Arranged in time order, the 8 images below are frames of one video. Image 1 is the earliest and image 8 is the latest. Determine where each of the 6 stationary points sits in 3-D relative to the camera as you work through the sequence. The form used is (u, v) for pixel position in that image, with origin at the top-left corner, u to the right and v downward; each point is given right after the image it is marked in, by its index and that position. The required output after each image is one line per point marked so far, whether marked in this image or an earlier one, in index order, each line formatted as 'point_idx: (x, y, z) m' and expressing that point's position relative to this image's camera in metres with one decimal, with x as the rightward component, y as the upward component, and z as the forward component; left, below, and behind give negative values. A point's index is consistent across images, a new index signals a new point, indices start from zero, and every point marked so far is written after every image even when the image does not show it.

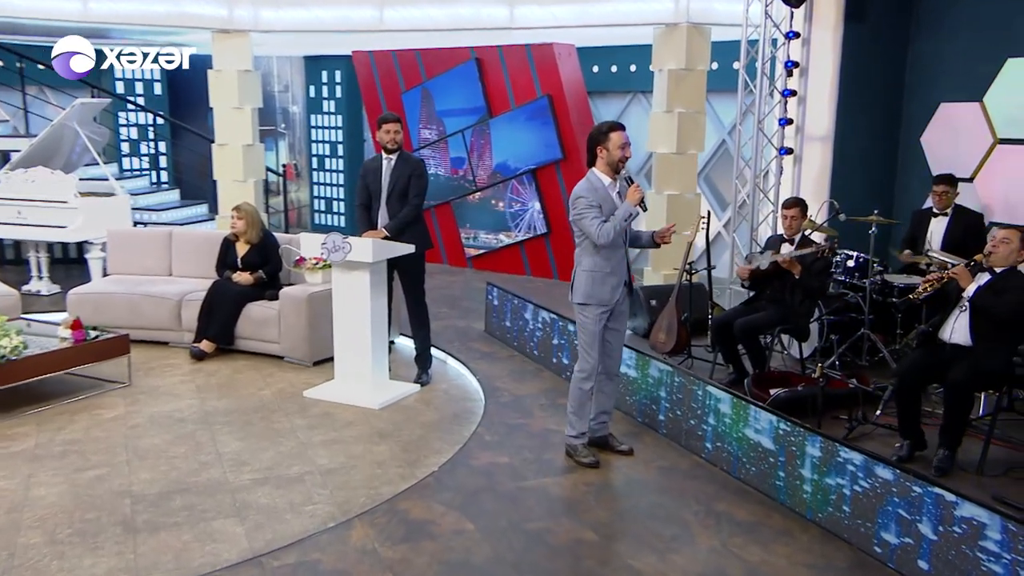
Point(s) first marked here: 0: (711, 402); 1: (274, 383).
0: (+0.7, -0.4, +5.2) m
1: (-1.0, -0.4, +6.2) m
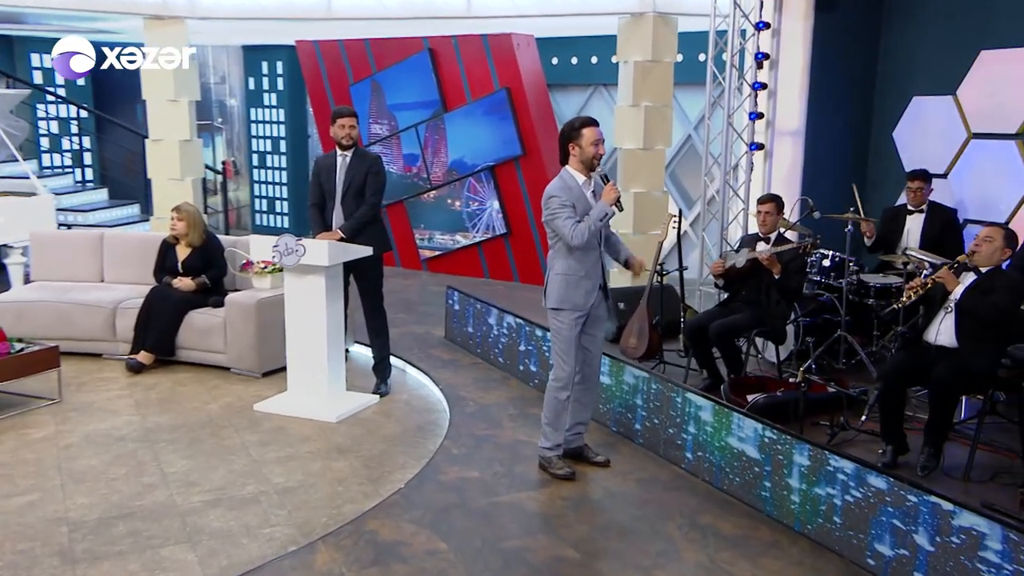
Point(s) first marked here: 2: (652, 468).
0: (+0.6, -0.4, +5.0) m
1: (-1.2, -0.4, +5.8) m
2: (+0.5, -0.6, +5.1) m
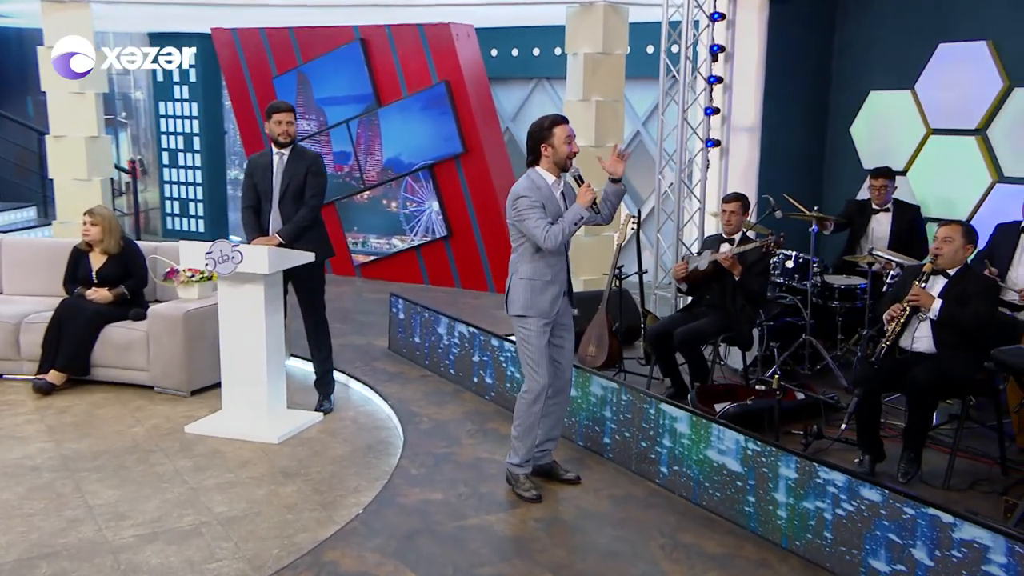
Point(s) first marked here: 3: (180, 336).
0: (+0.5, -0.4, +4.7) m
1: (-1.3, -0.5, +5.4) m
2: (+0.4, -0.6, +4.8) m
3: (-1.3, -0.2, +5.4) m
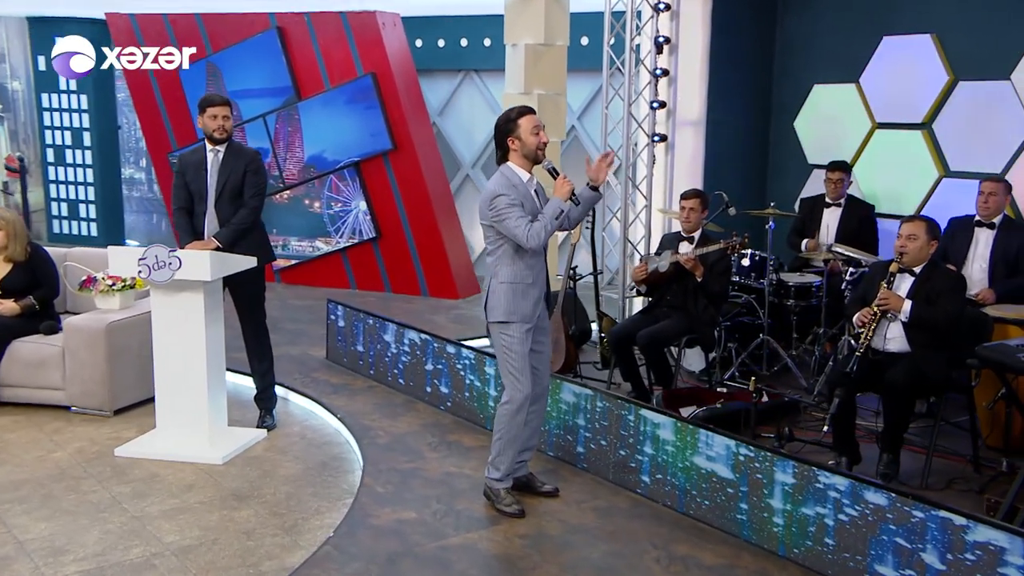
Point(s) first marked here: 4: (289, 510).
0: (+0.4, -0.4, +4.4) m
1: (-1.5, -0.5, +4.9) m
2: (+0.3, -0.6, +4.5) m
3: (-1.4, -0.2, +5.0) m
4: (-0.7, -0.7, +4.5) m
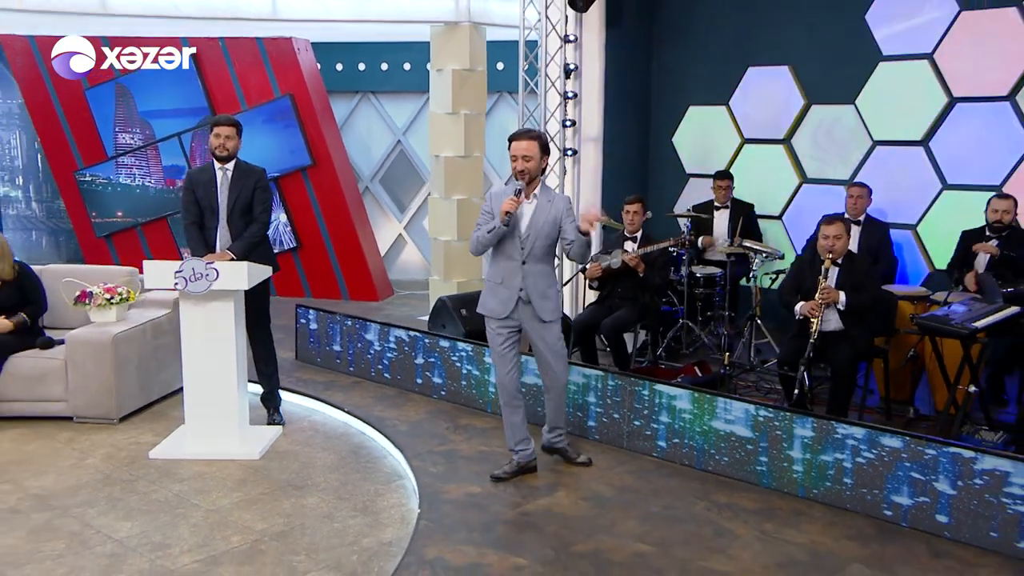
0: (+0.5, -0.4, +5.1) m
1: (-1.4, -0.5, +5.0) m
2: (+0.4, -0.6, +5.1) m
3: (-1.4, -0.3, +5.0) m
4: (-0.5, -0.7, +4.8) m
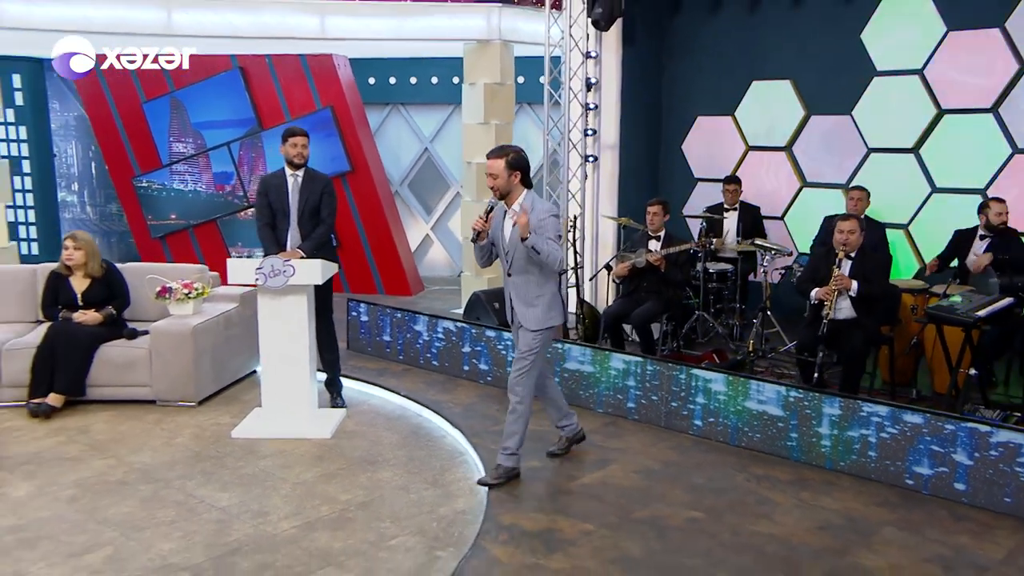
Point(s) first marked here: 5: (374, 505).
0: (+0.7, -0.4, +5.6) m
1: (-1.2, -0.5, +5.3) m
2: (+0.6, -0.6, +5.6) m
3: (-1.2, -0.2, +5.4) m
4: (-0.3, -0.6, +5.2) m
5: (-0.5, -0.7, +4.9) m
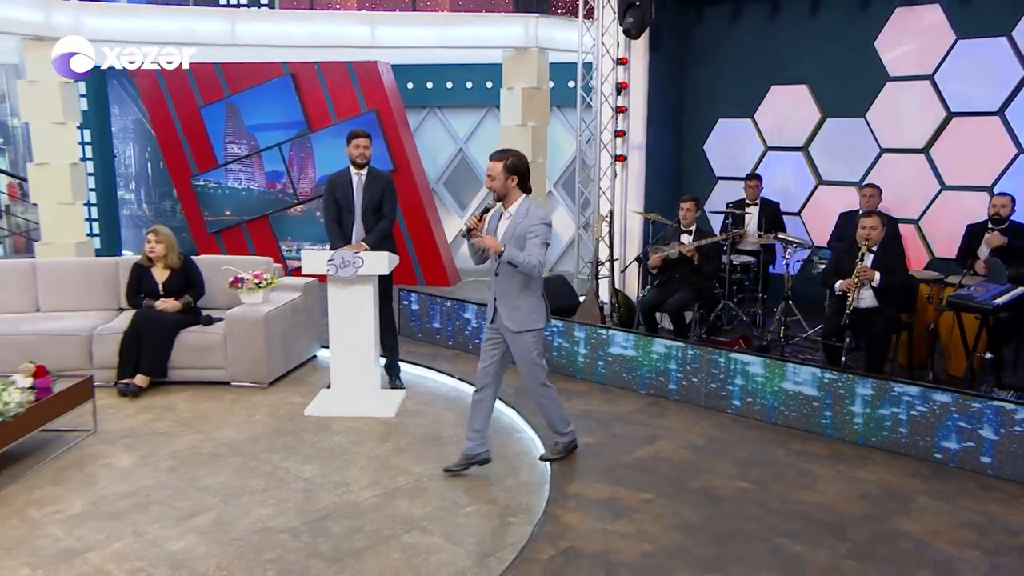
0: (+0.9, -0.3, +5.9) m
1: (-1.0, -0.5, +5.7) m
2: (+0.8, -0.5, +6.0) m
3: (-1.0, -0.2, +5.8) m
4: (-0.1, -0.6, +5.5) m
5: (-0.2, -0.7, +5.2) m
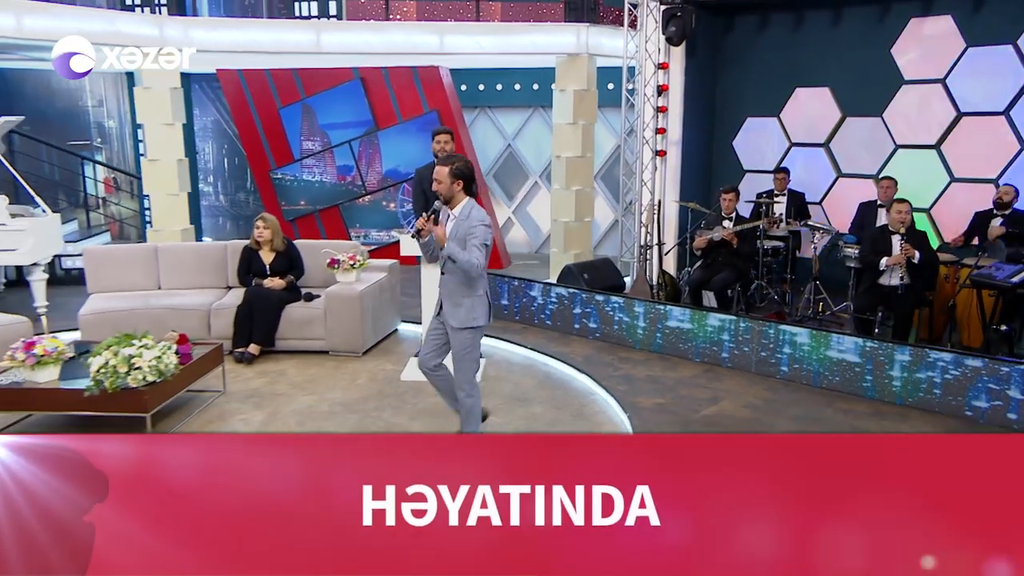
0: (+1.2, -0.2, +6.6) m
1: (-0.7, -0.4, +6.3) m
2: (+1.1, -0.4, +6.6) m
3: (-0.7, -0.1, +6.4) m
4: (+0.2, -0.5, +6.2) m
5: (+0.1, -0.6, +5.9) m
